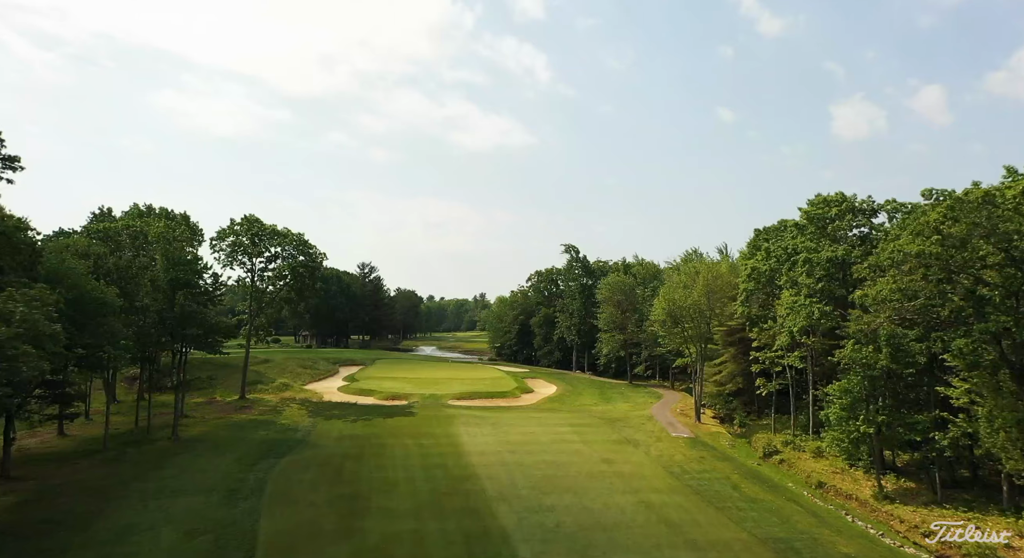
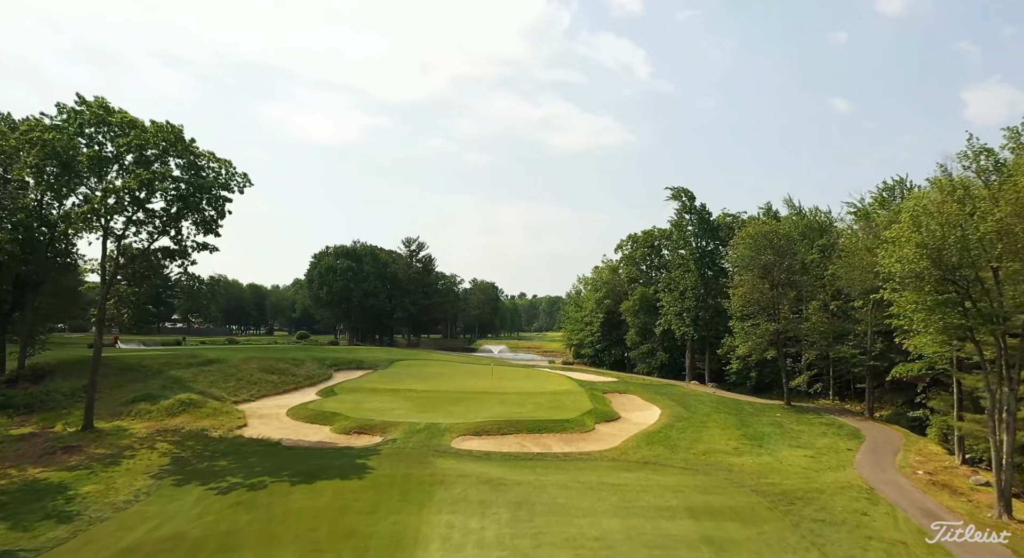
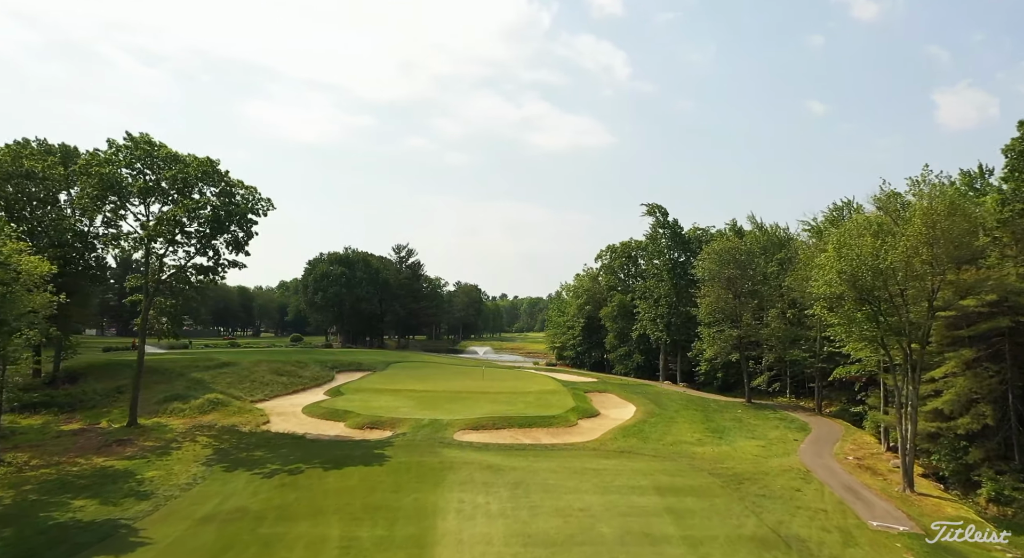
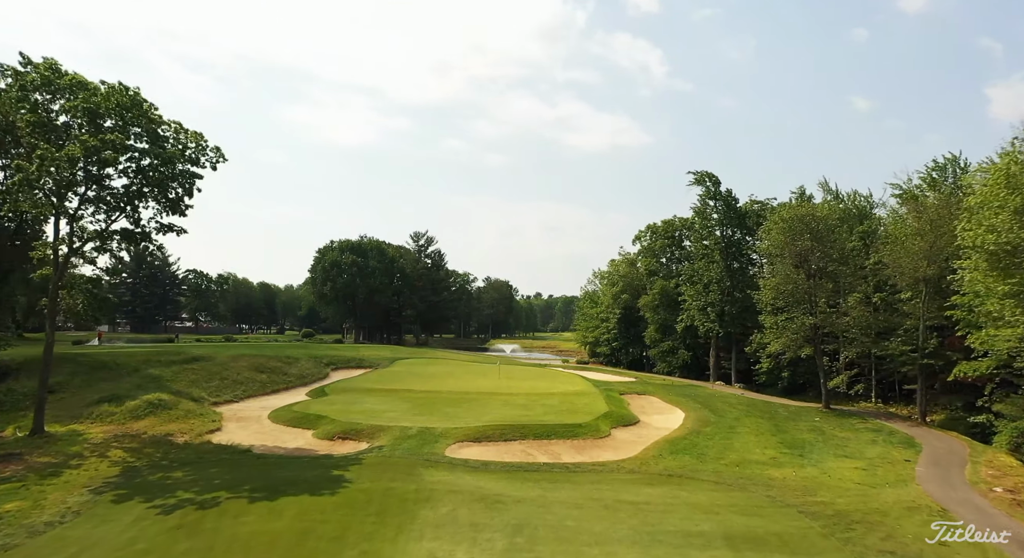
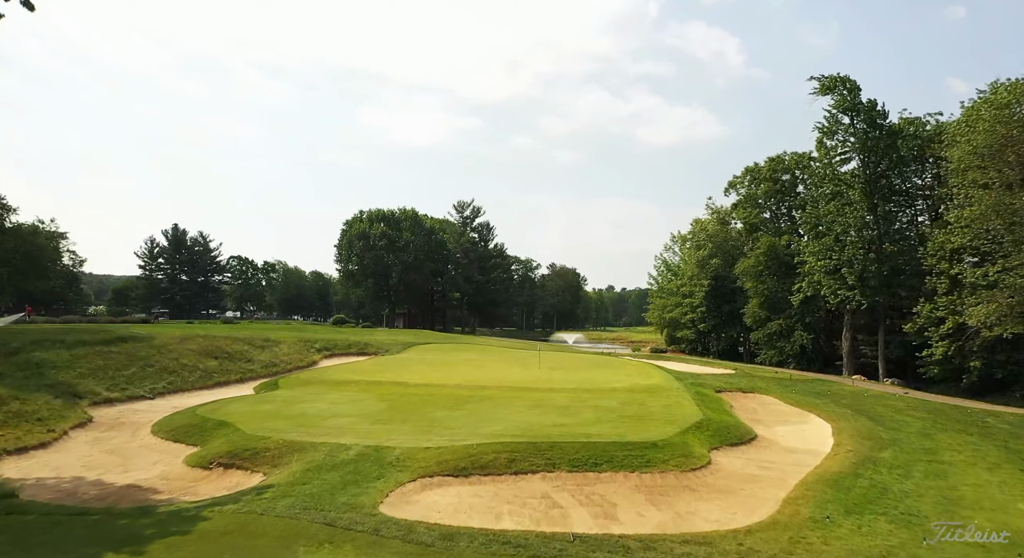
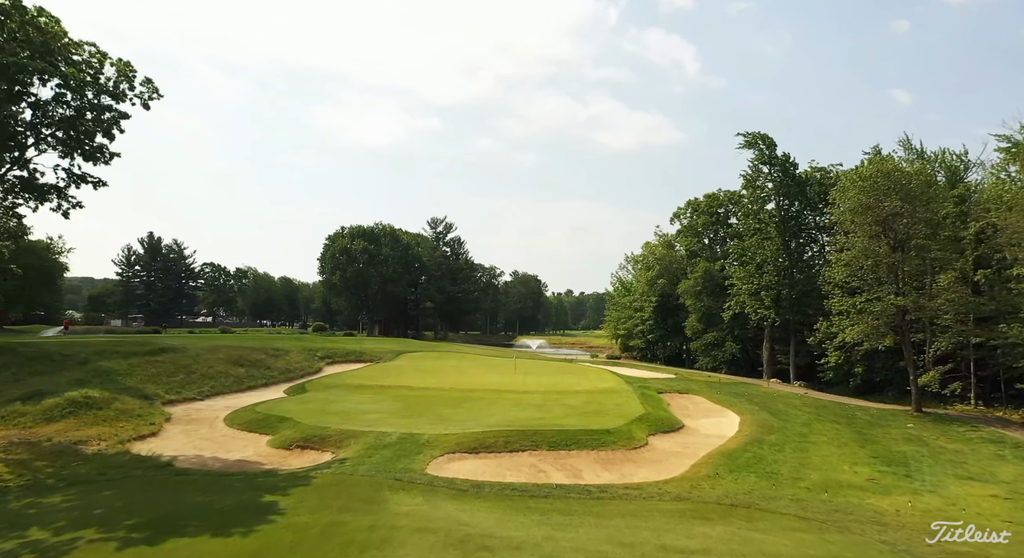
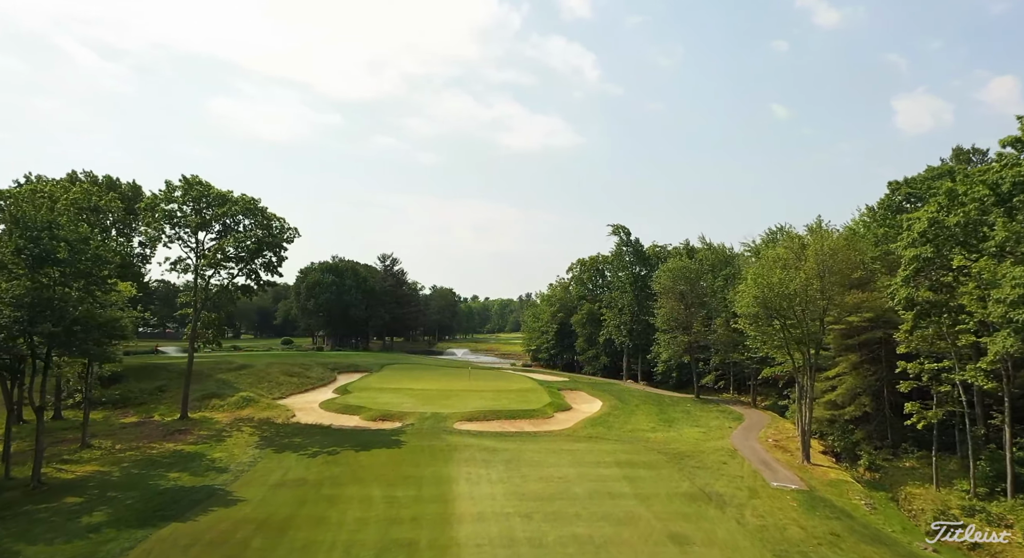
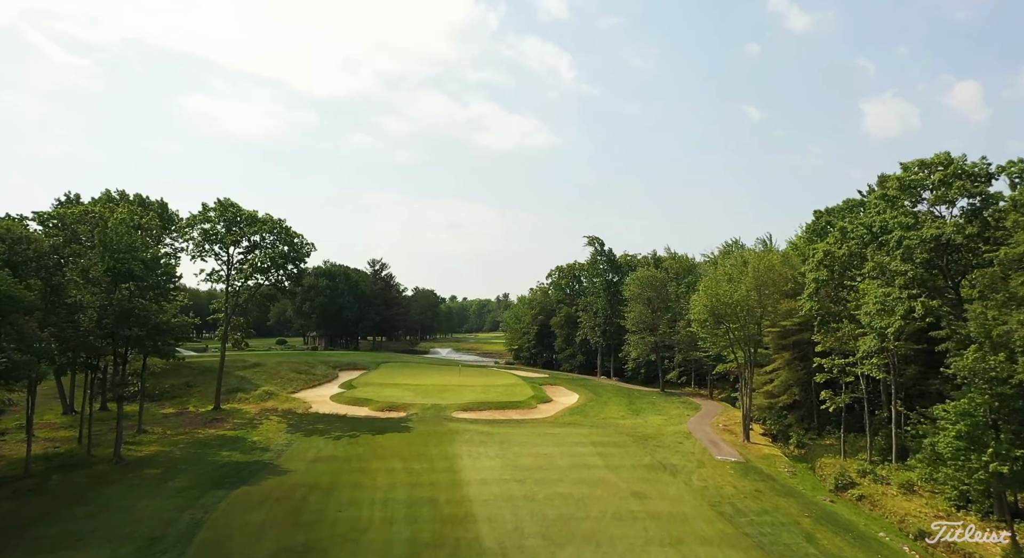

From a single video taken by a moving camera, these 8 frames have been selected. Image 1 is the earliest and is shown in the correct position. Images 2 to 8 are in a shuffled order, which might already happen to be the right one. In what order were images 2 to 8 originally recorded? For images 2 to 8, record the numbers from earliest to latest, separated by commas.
8, 7, 3, 2, 4, 6, 5
